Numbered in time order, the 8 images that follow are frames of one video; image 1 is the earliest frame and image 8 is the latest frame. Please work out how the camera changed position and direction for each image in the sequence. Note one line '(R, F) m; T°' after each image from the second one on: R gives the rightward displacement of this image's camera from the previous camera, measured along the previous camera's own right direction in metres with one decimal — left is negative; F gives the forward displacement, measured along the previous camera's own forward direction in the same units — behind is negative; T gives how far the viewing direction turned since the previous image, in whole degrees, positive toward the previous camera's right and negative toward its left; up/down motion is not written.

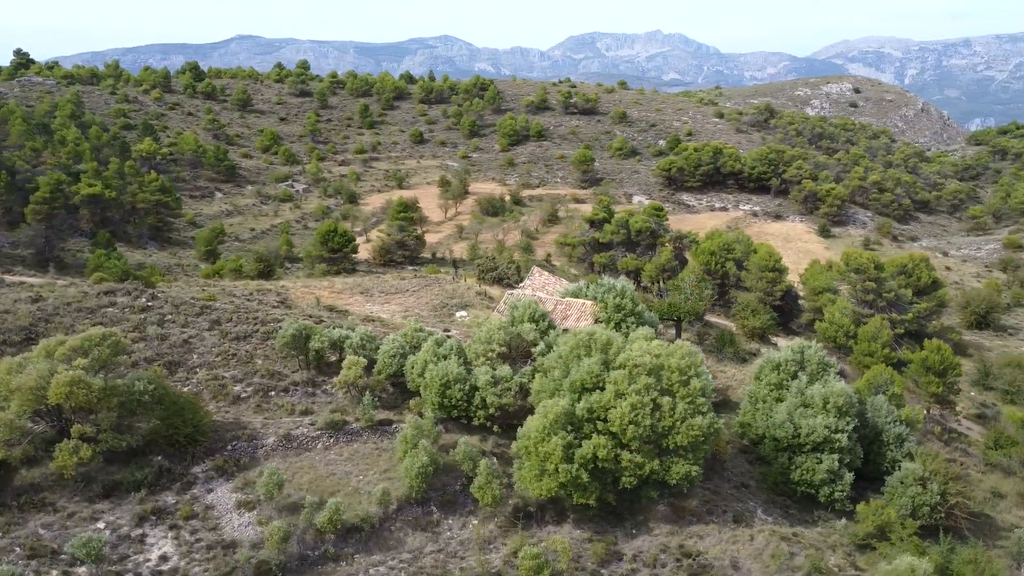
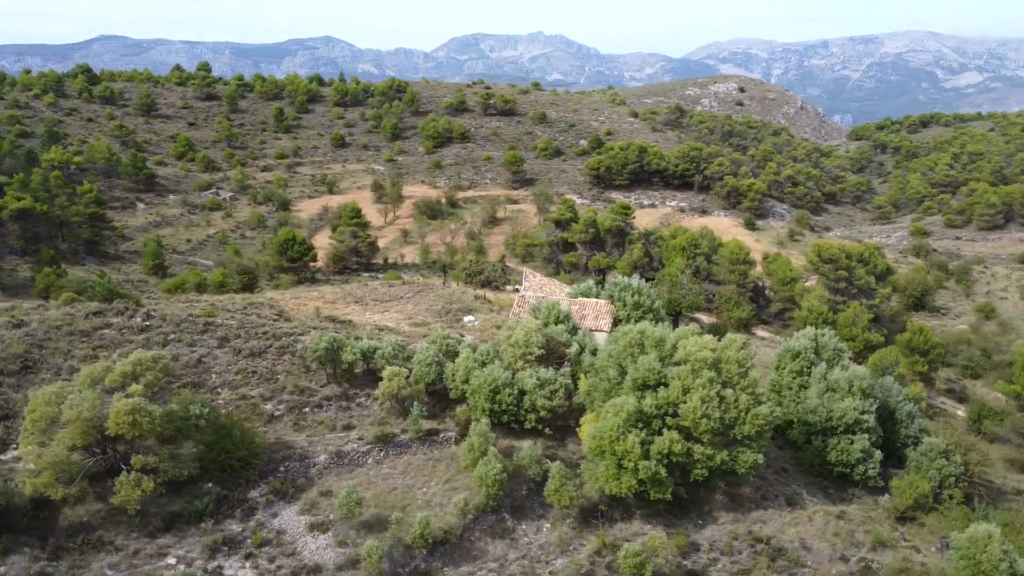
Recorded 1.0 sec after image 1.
(-3.7, +0.2) m; +8°
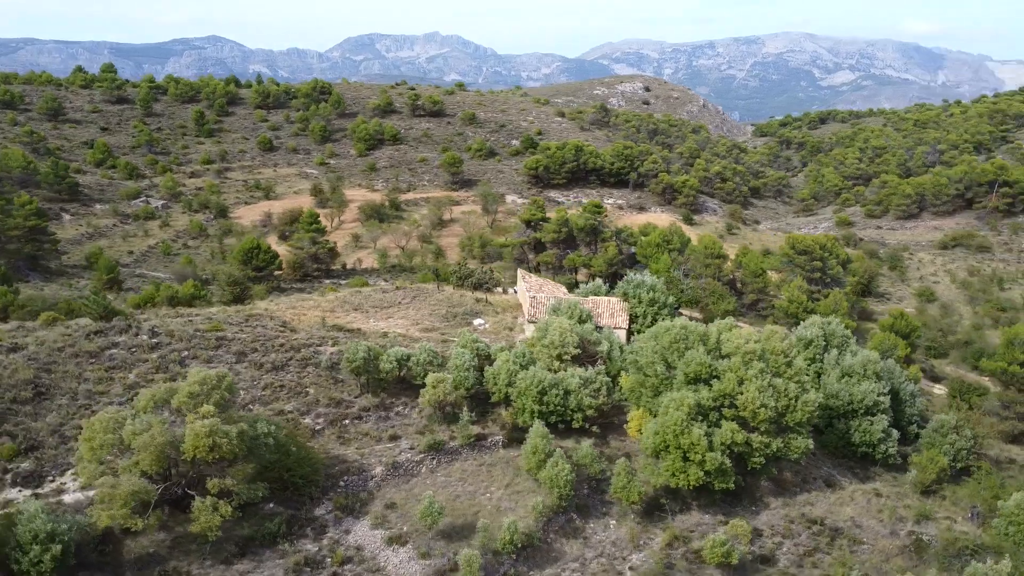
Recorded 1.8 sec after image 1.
(-3.4, +0.2) m; +7°
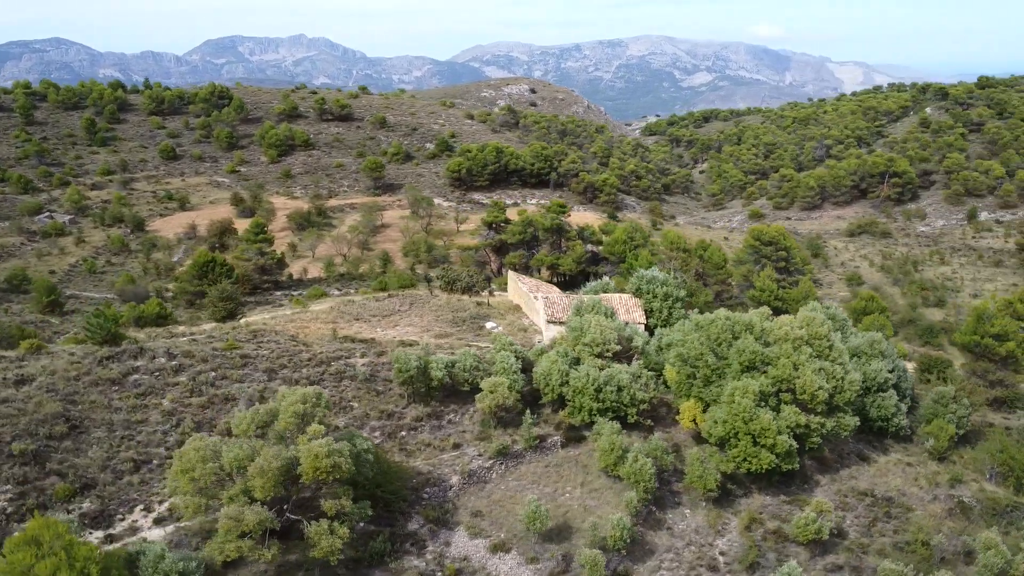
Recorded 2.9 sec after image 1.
(-4.2, +0.3) m; +9°
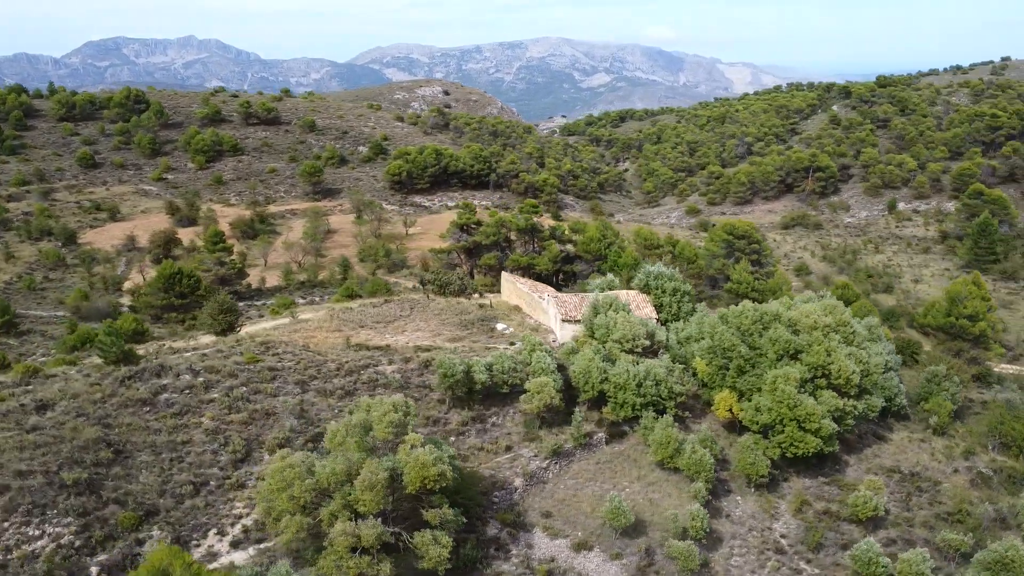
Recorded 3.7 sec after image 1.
(-3.2, +0.2) m; +7°
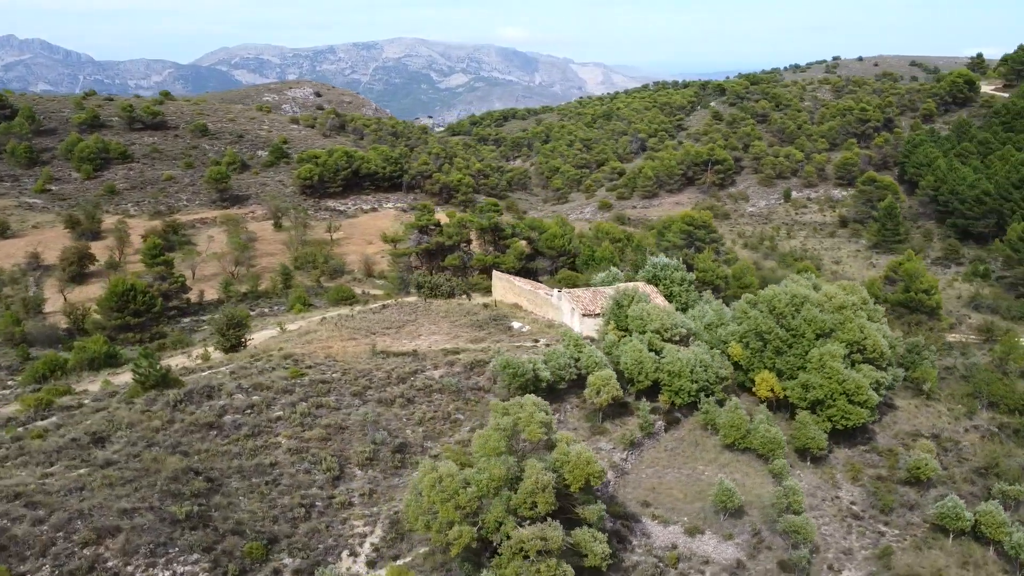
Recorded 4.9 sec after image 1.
(-4.7, +0.4) m; +9°
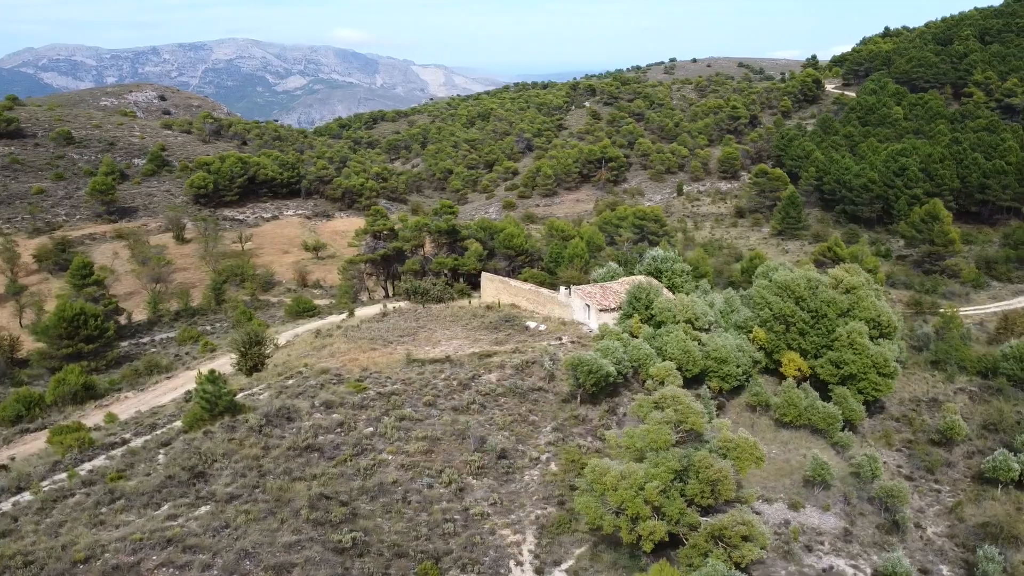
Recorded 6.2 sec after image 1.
(-5.1, +0.5) m; +11°
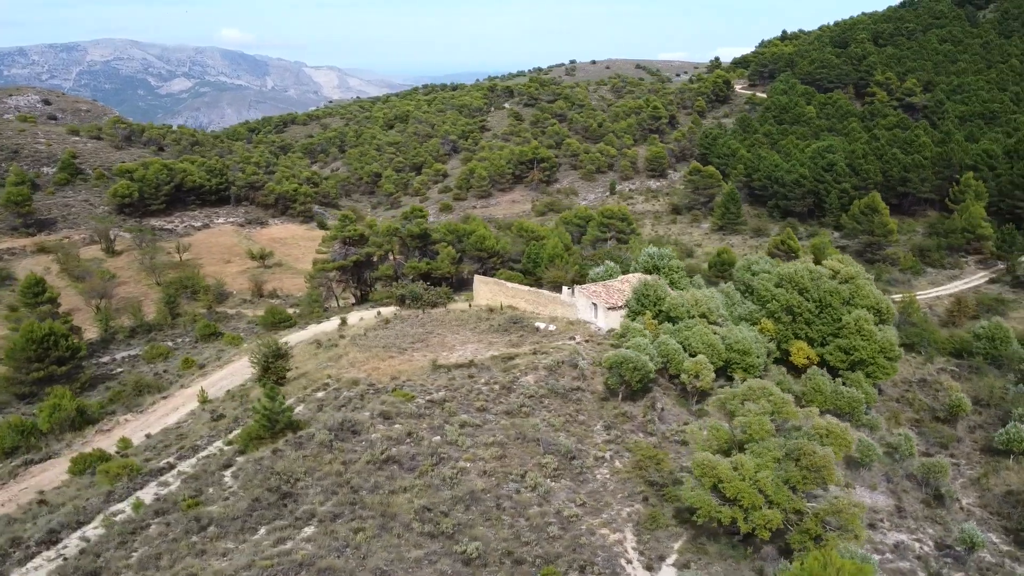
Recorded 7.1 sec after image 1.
(-3.4, +0.2) m; +7°
